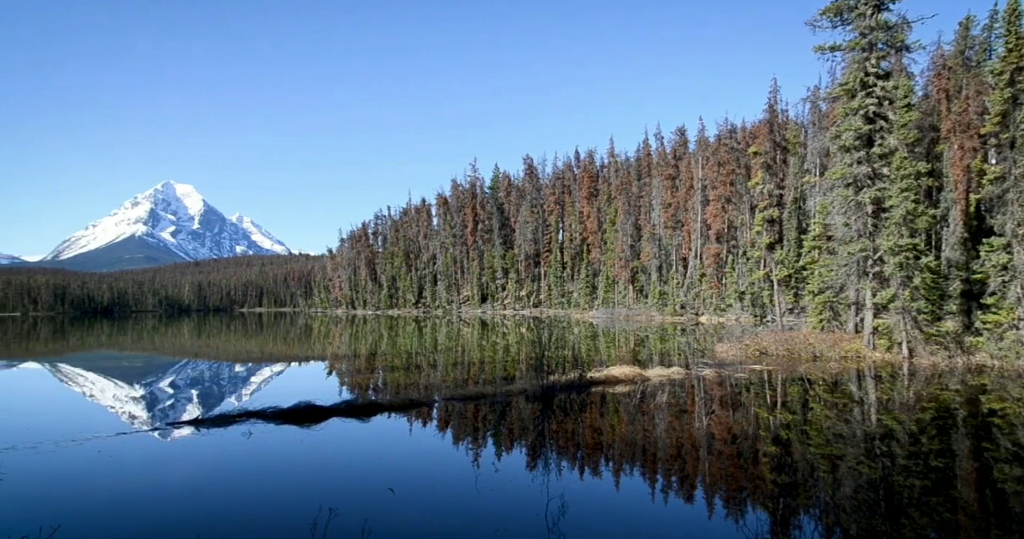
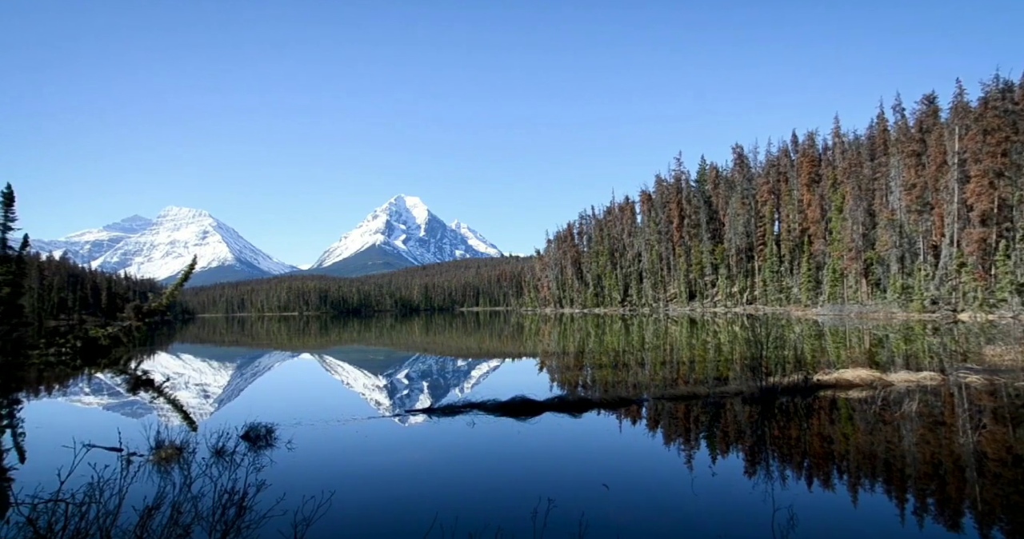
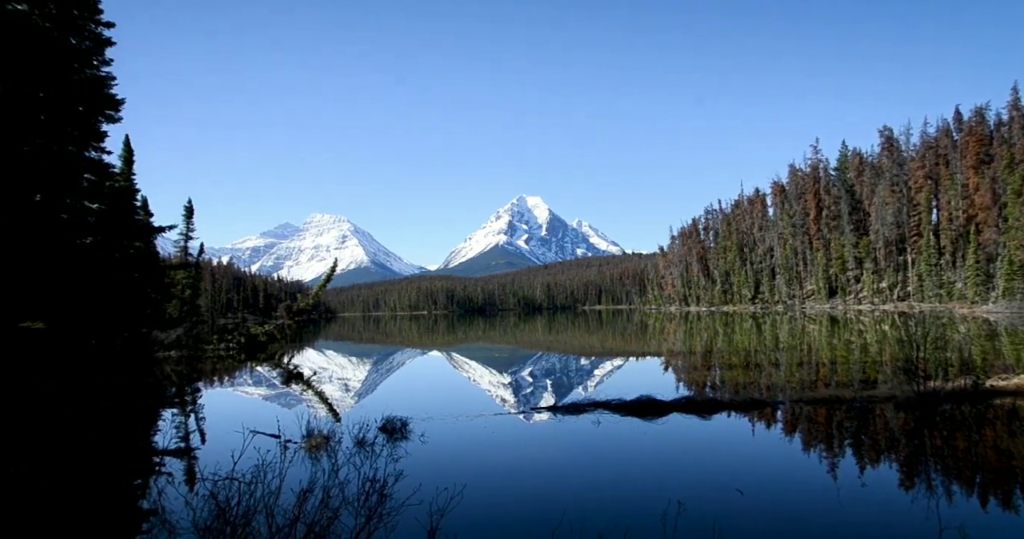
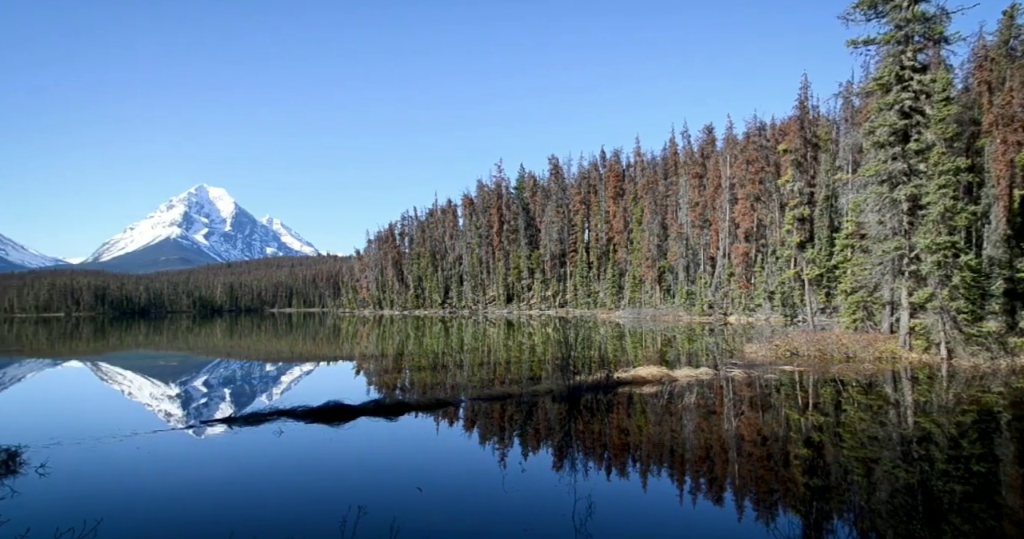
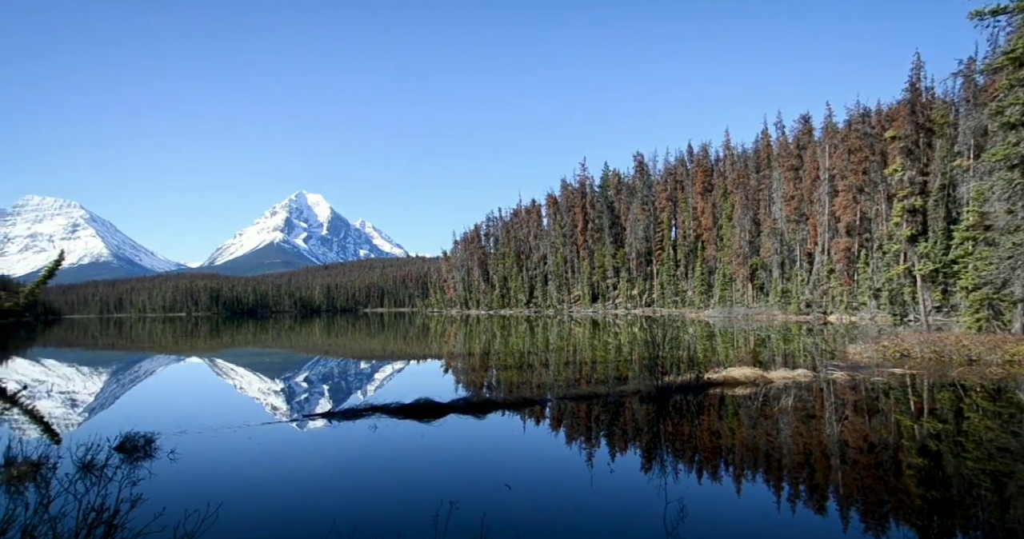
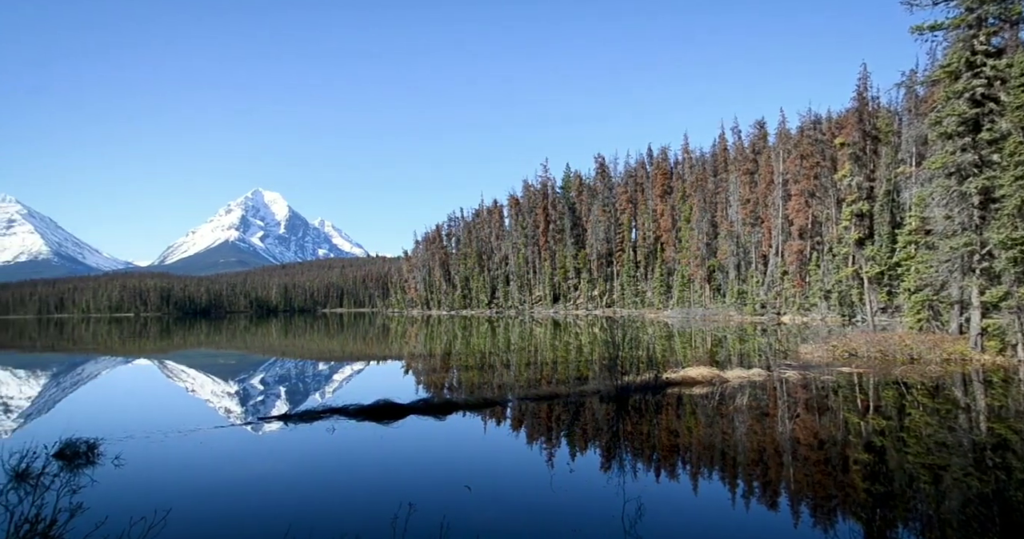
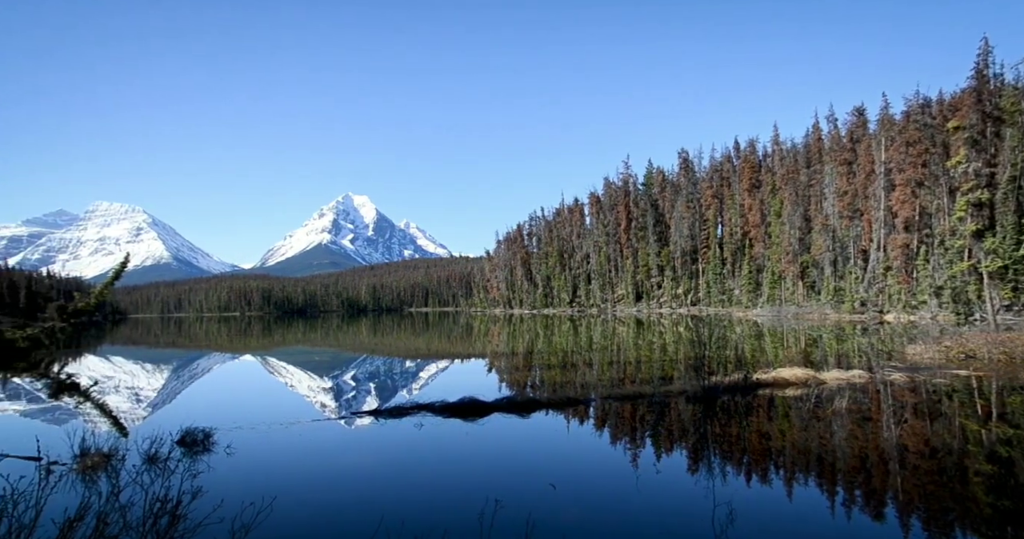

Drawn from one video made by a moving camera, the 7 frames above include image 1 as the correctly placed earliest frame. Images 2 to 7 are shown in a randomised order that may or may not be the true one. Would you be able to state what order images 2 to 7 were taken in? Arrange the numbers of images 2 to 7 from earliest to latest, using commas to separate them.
4, 6, 5, 7, 2, 3
